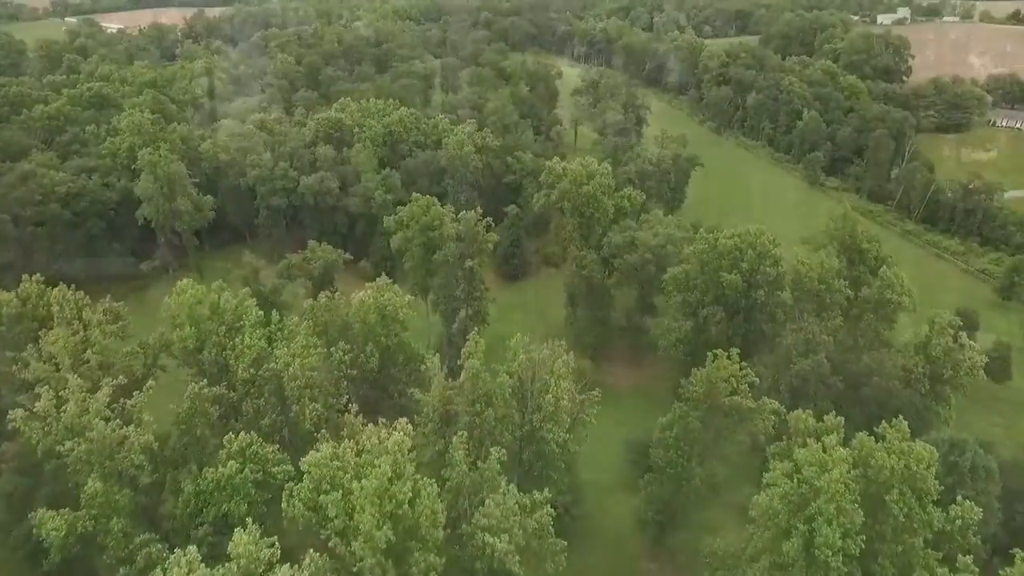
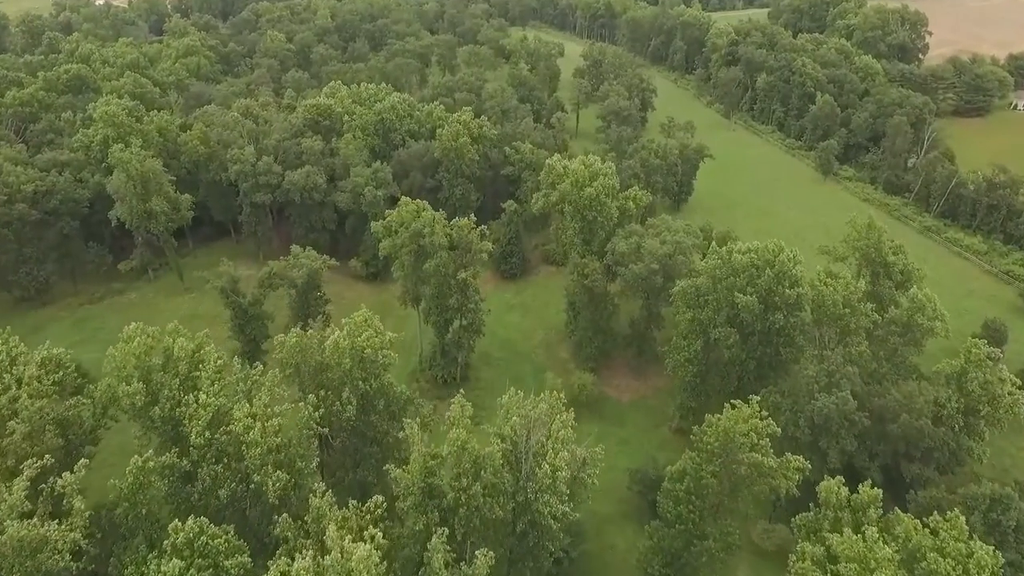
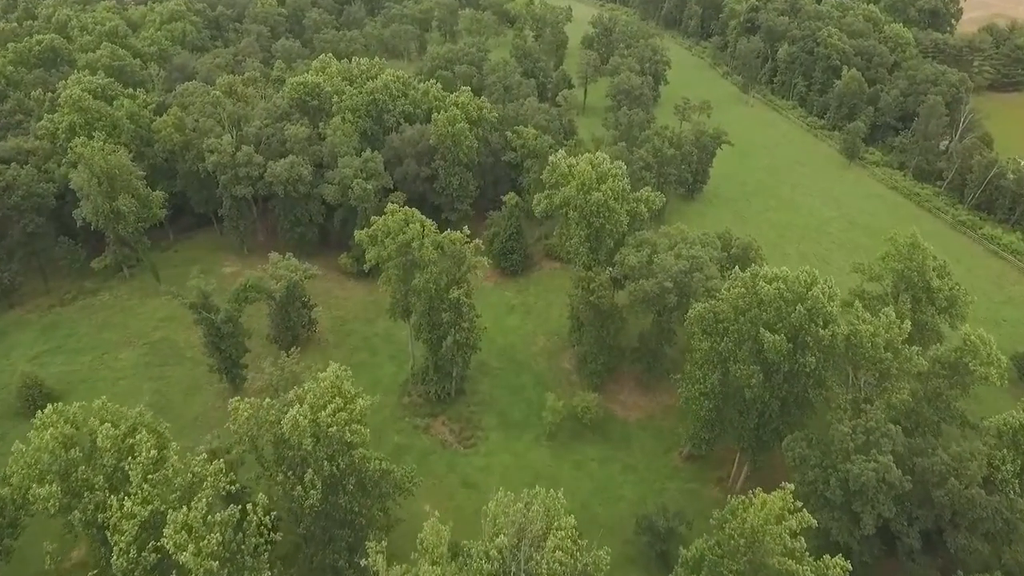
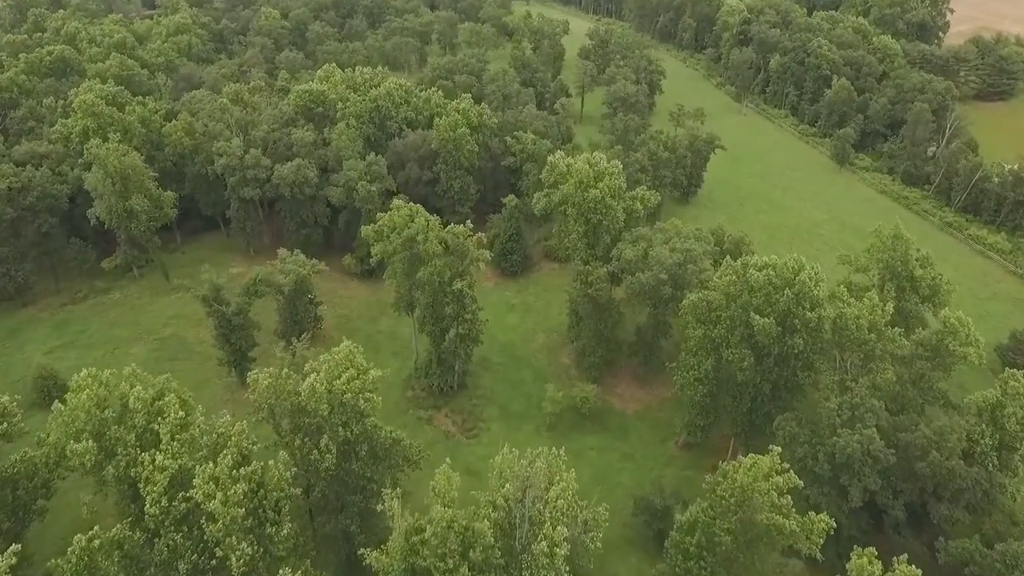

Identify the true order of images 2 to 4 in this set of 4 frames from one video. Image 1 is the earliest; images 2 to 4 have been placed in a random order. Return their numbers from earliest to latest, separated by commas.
2, 4, 3
